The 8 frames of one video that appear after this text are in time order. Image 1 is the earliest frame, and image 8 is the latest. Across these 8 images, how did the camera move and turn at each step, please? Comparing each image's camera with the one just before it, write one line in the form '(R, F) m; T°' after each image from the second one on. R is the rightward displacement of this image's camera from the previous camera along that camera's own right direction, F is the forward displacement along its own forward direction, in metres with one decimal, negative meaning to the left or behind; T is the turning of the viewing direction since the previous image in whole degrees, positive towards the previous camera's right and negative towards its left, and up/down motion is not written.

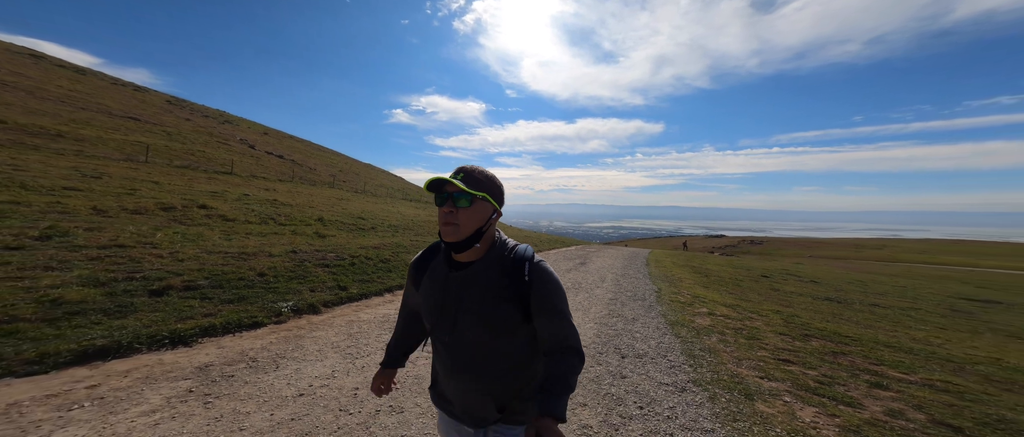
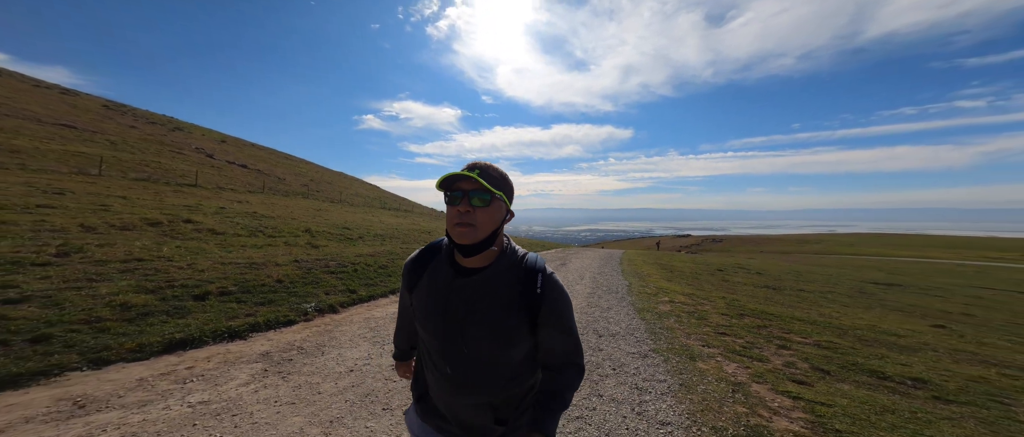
(-0.8, -2.0) m; +5°
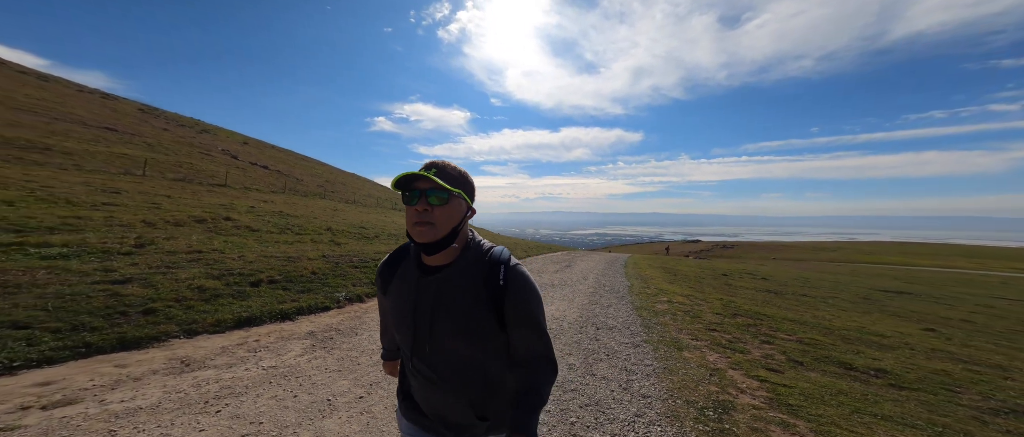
(+0.1, -1.4) m; -2°
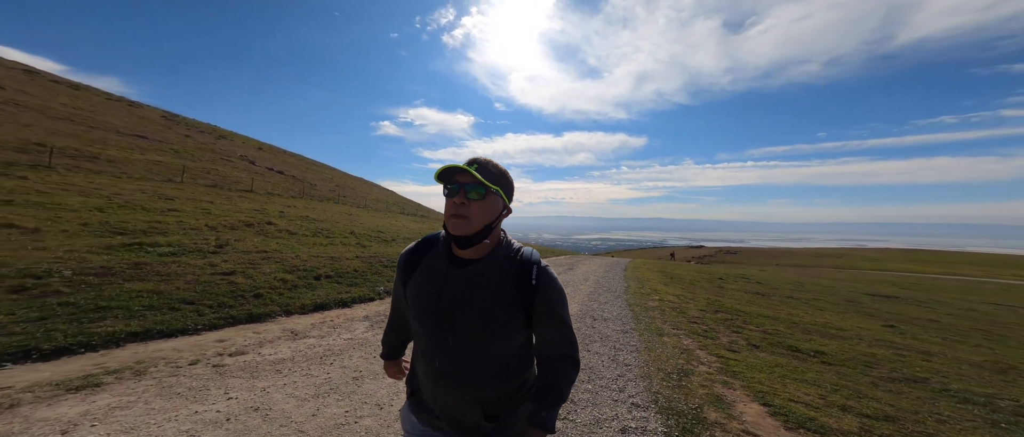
(-0.3, -2.7) m; -1°
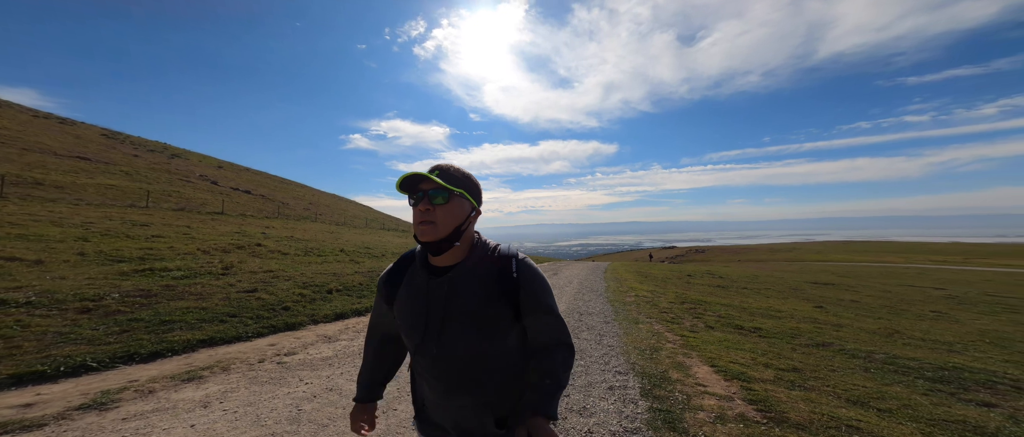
(-0.9, -2.0) m; +5°
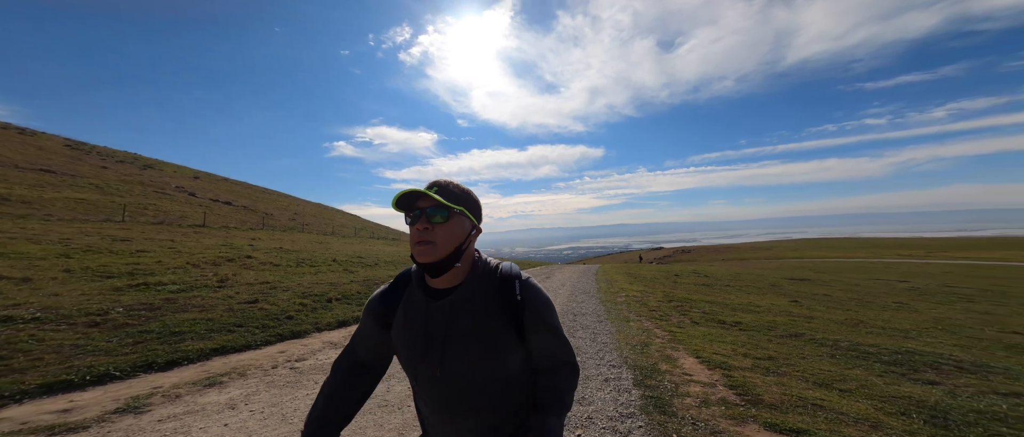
(-0.4, -0.6) m; +2°
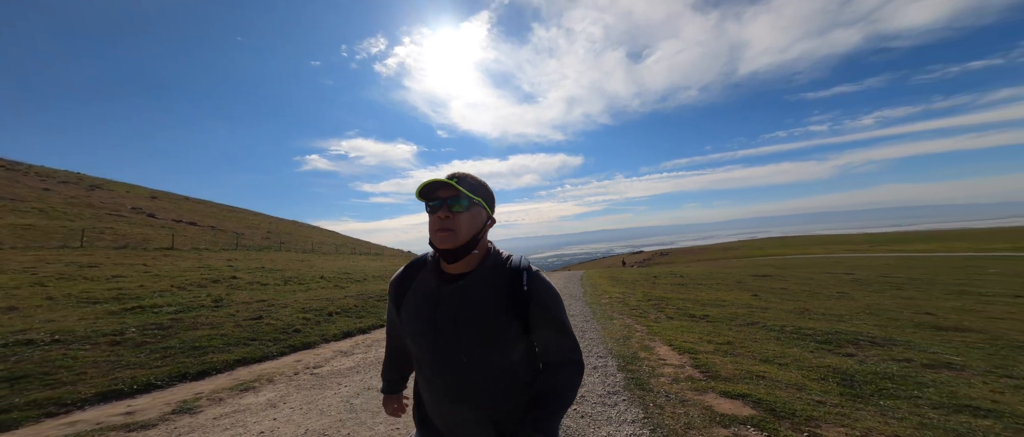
(-0.6, -1.2) m; +4°
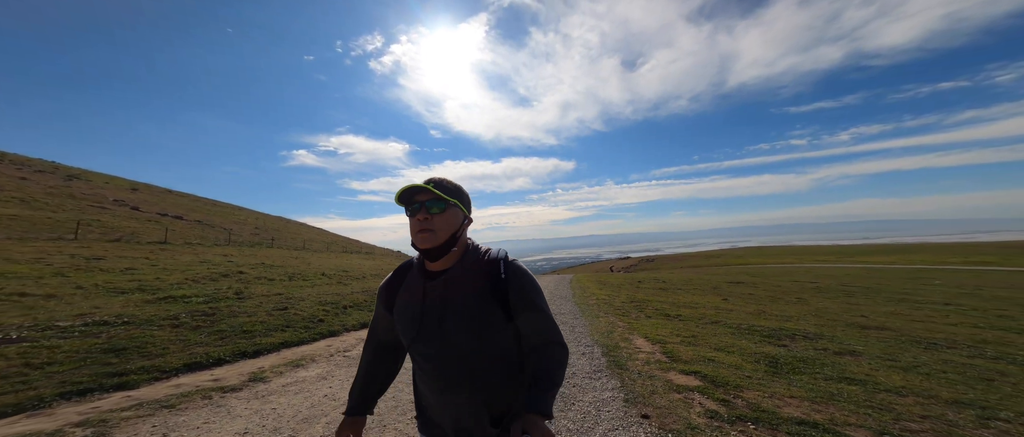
(-0.5, -1.9) m; +2°
